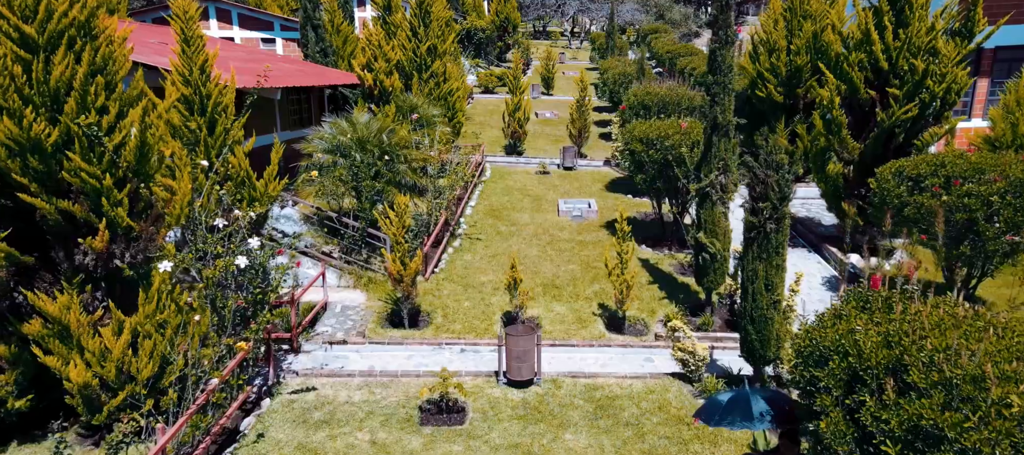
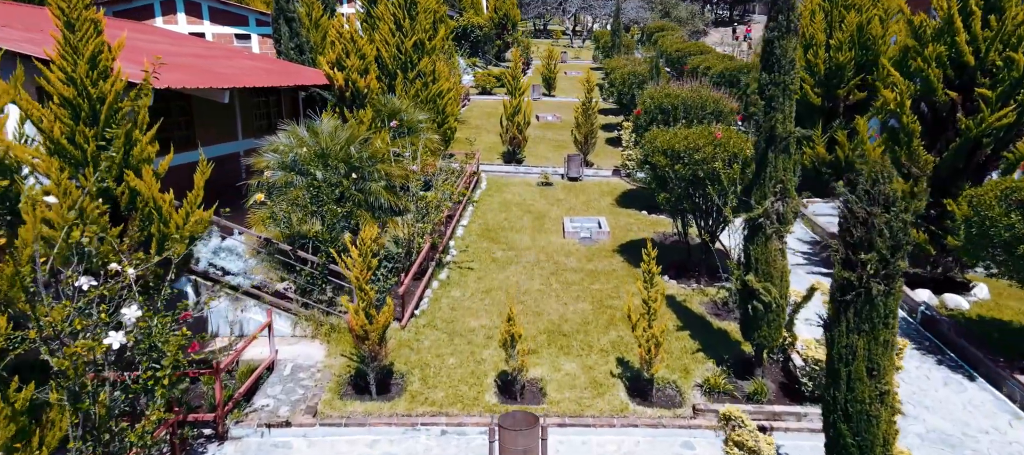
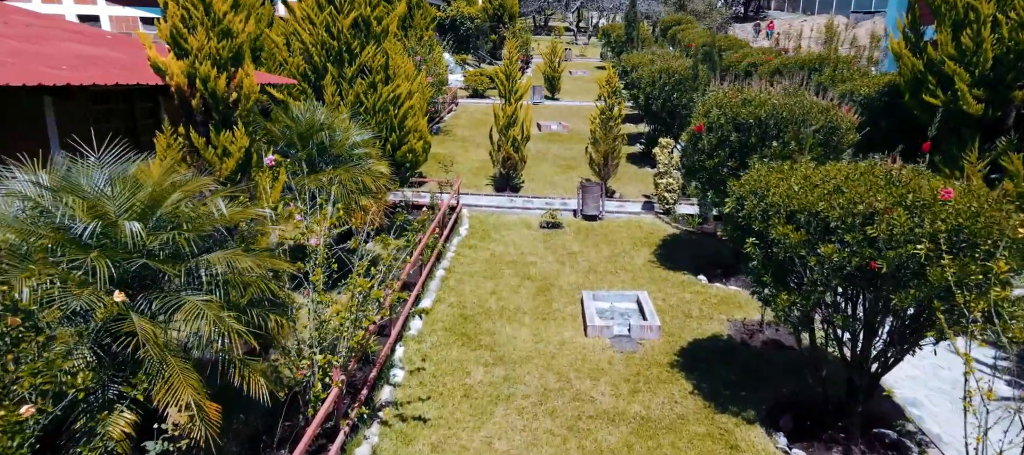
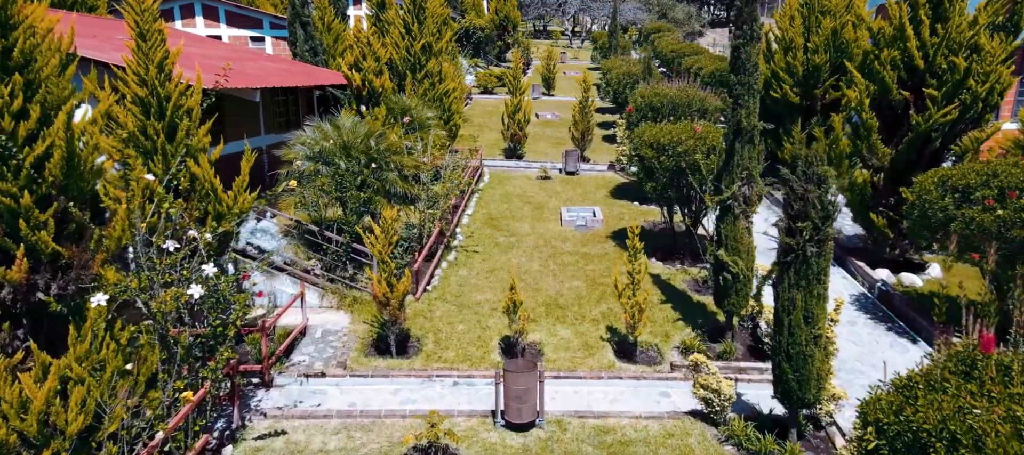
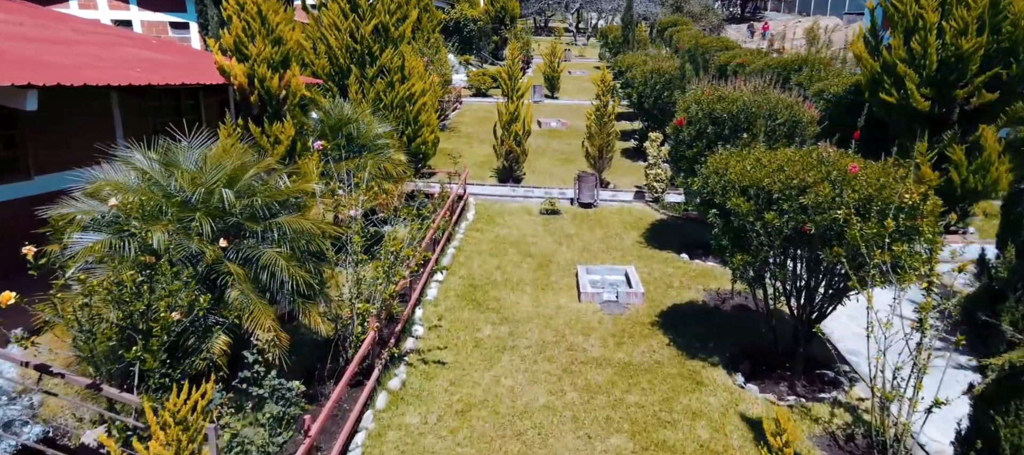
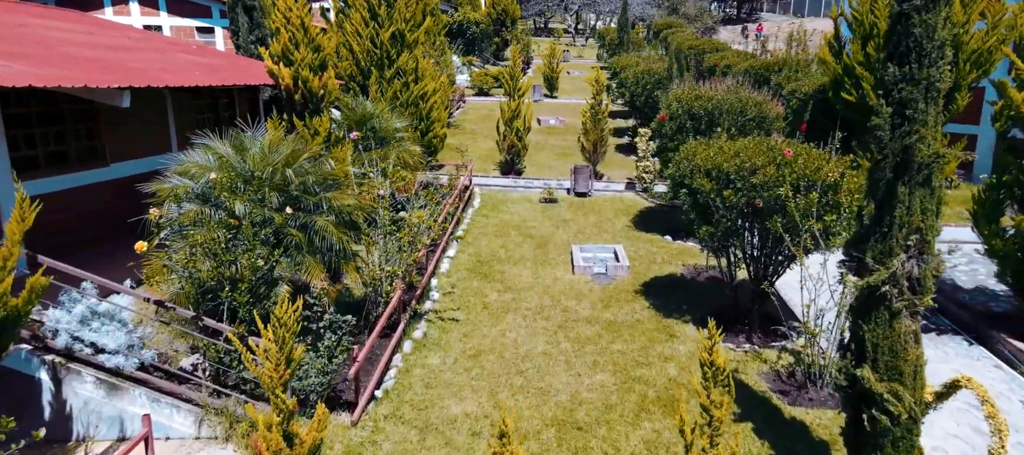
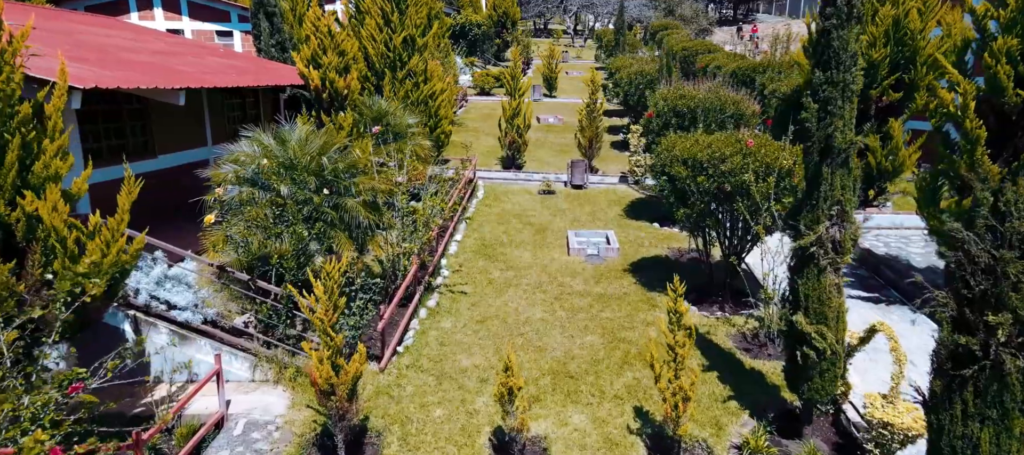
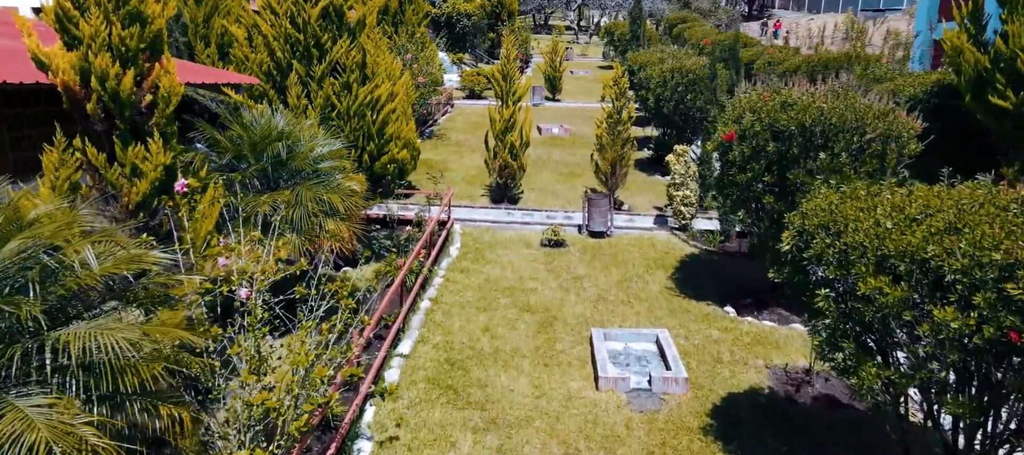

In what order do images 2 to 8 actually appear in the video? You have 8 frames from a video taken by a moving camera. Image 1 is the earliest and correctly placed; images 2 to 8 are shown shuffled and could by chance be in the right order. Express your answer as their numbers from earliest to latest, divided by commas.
4, 2, 7, 6, 5, 3, 8
